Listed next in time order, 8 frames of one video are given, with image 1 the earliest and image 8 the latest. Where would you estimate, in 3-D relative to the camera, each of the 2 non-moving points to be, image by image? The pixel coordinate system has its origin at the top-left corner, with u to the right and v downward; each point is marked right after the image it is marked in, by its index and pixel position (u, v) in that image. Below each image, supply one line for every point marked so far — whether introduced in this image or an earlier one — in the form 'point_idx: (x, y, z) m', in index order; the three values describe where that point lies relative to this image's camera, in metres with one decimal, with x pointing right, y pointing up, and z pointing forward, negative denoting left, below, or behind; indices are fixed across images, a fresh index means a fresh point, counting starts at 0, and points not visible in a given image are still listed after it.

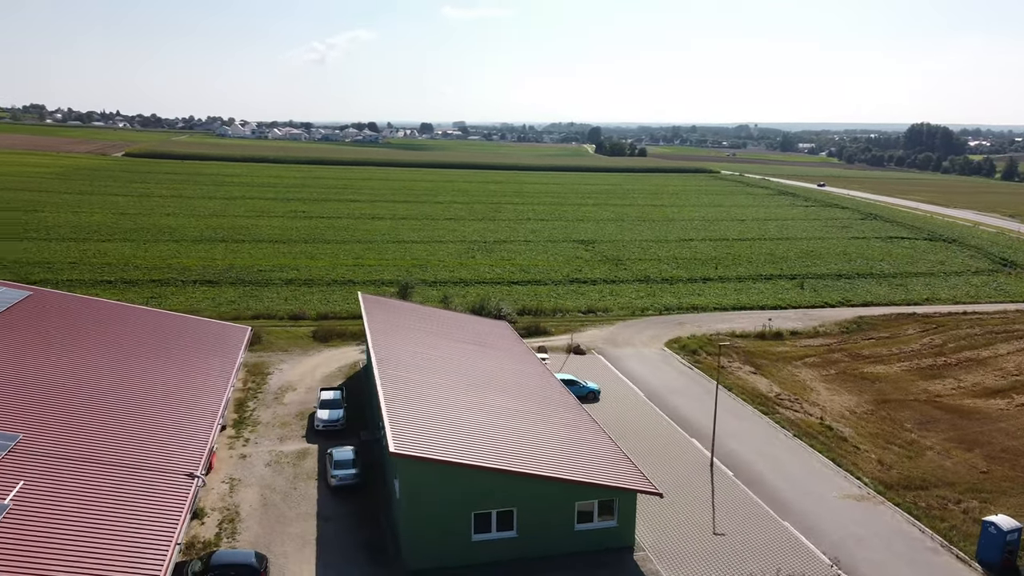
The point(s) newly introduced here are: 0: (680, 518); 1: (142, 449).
0: (+3.6, -5.1, +18.2) m
1: (-8.0, -3.3, +17.2) m
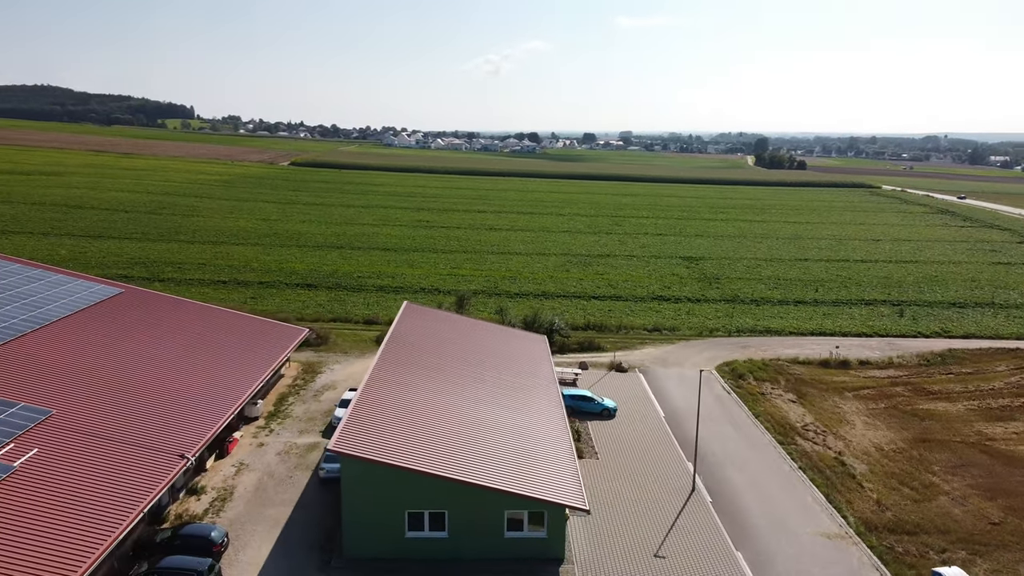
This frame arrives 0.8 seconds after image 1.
0: (+2.5, -5.7, +18.6) m
1: (-9.0, -3.4, +20.0) m
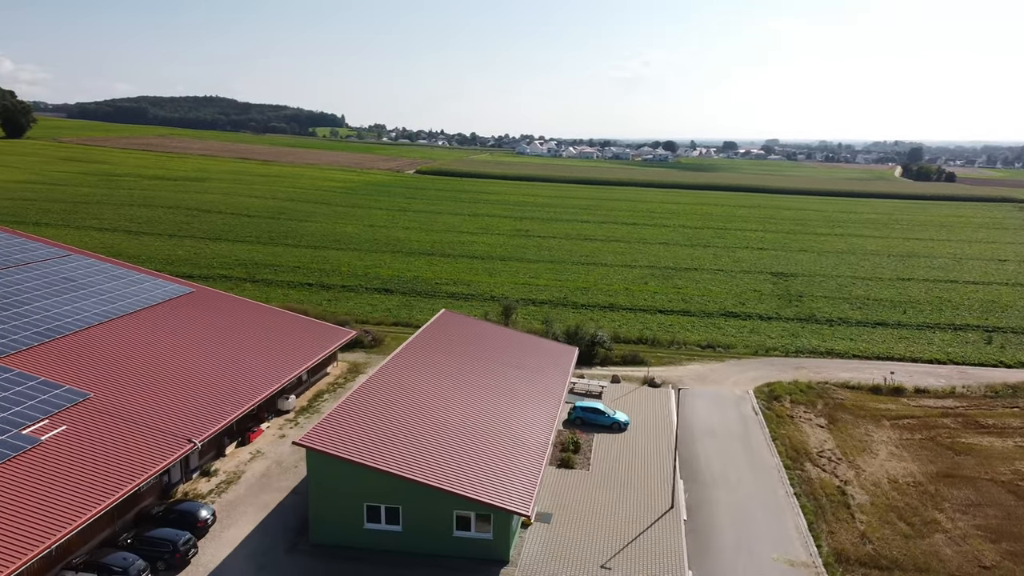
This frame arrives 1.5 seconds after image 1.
0: (+1.6, -6.1, +19.2) m
1: (-9.4, -3.4, +22.5) m
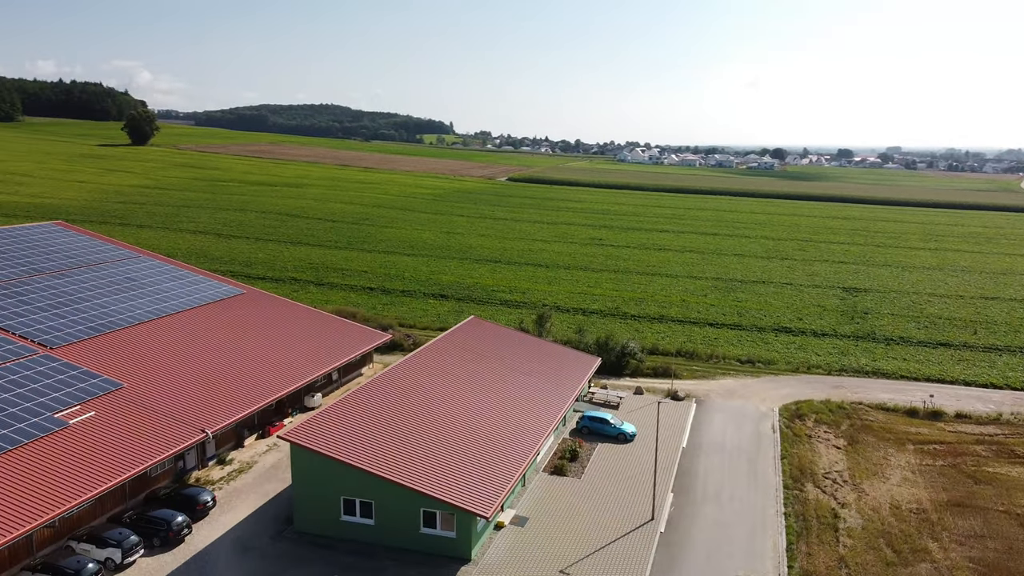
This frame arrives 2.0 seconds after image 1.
0: (+0.8, -6.3, +19.8) m
1: (-9.6, -3.5, +24.5) m
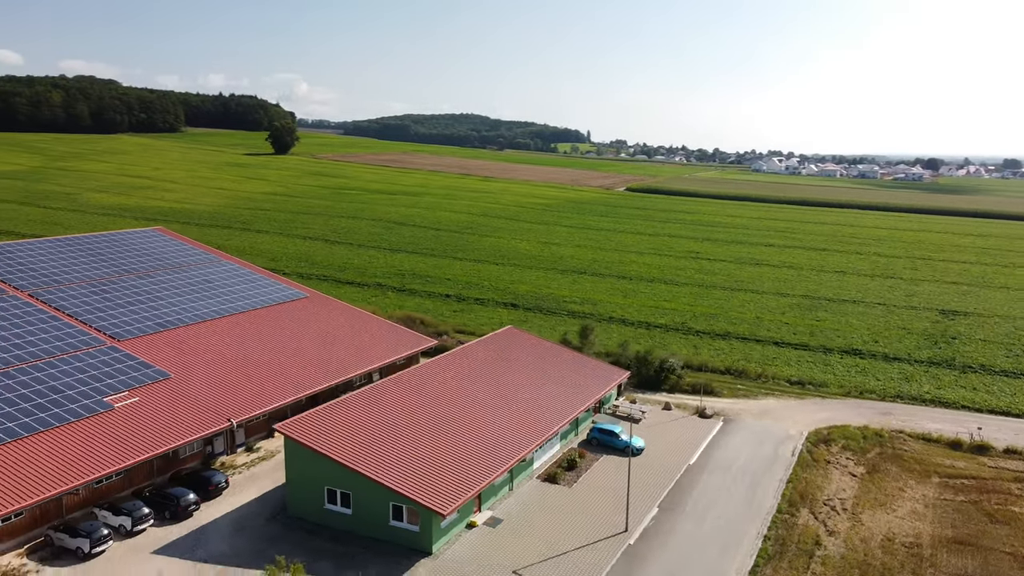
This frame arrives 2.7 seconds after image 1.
0: (-0.1, -6.7, +20.8) m
1: (-9.5, -3.6, +27.2) m
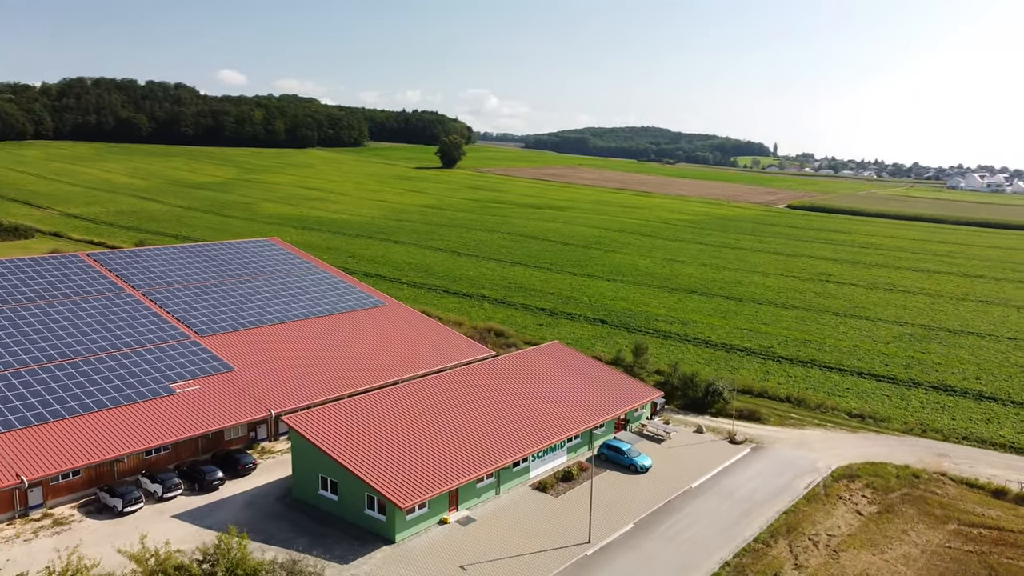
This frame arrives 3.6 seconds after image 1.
0: (-1.3, -7.2, +22.5) m
1: (-8.9, -3.8, +30.9) m
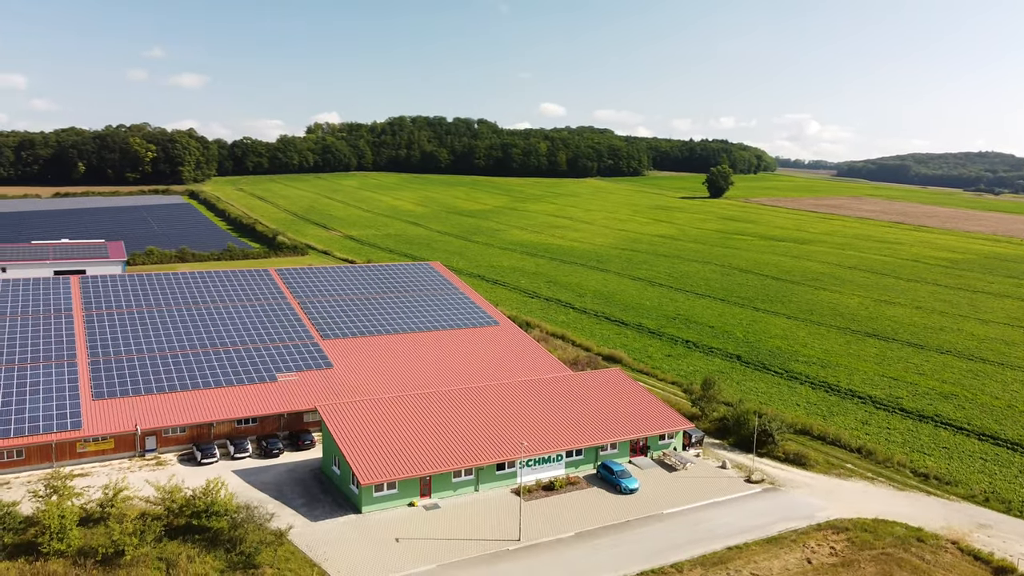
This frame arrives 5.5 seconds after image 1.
0: (-3.2, -7.9, +26.9) m
1: (-7.0, -4.5, +37.5) m
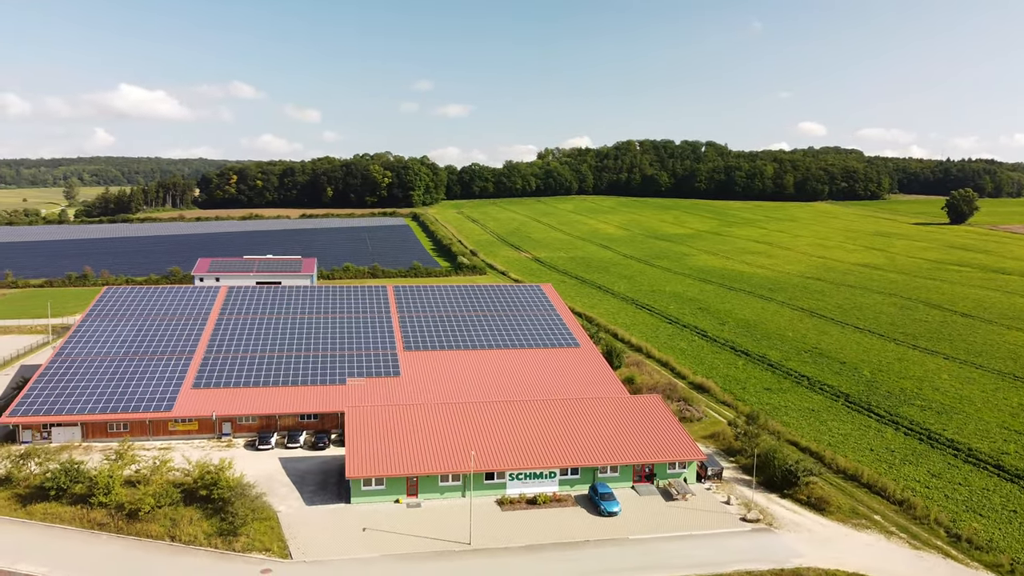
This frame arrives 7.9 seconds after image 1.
0: (-4.5, -8.5, +29.7) m
1: (-4.8, -5.3, +41.1) m
